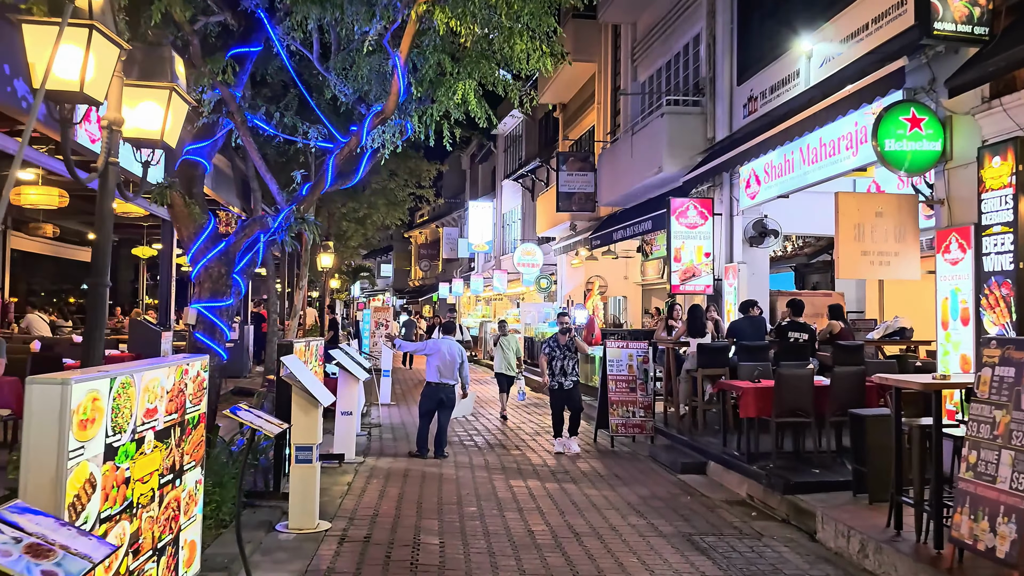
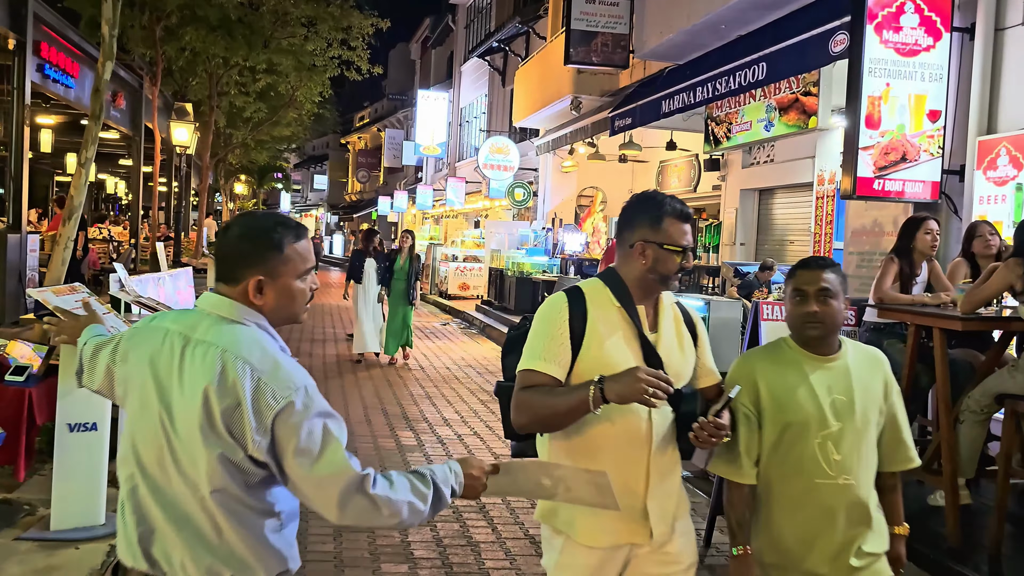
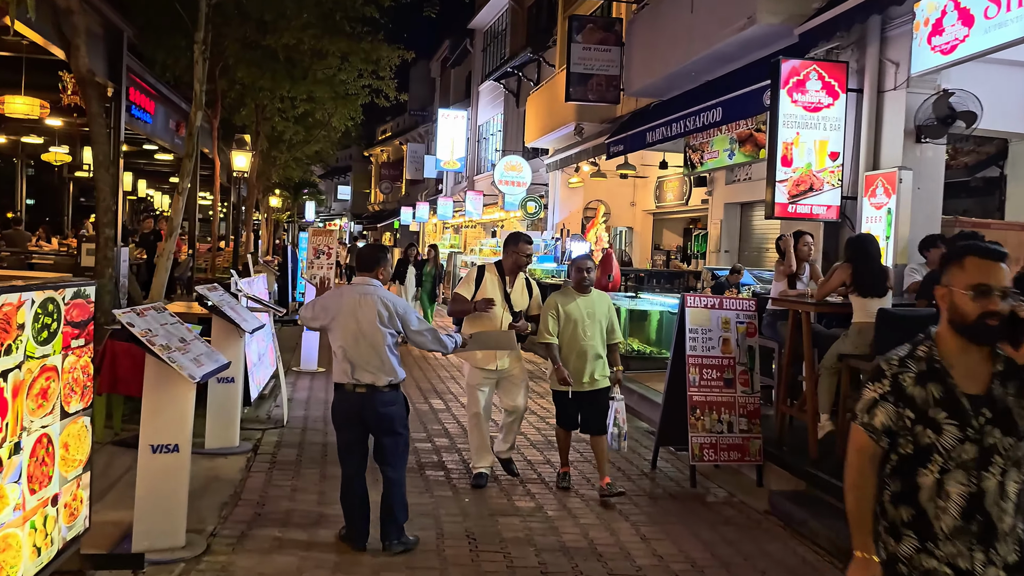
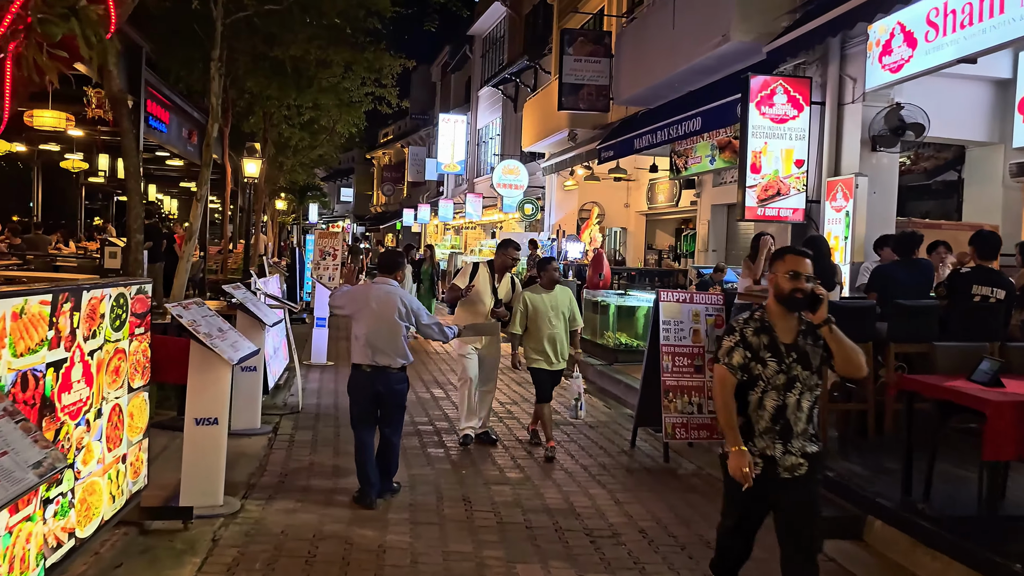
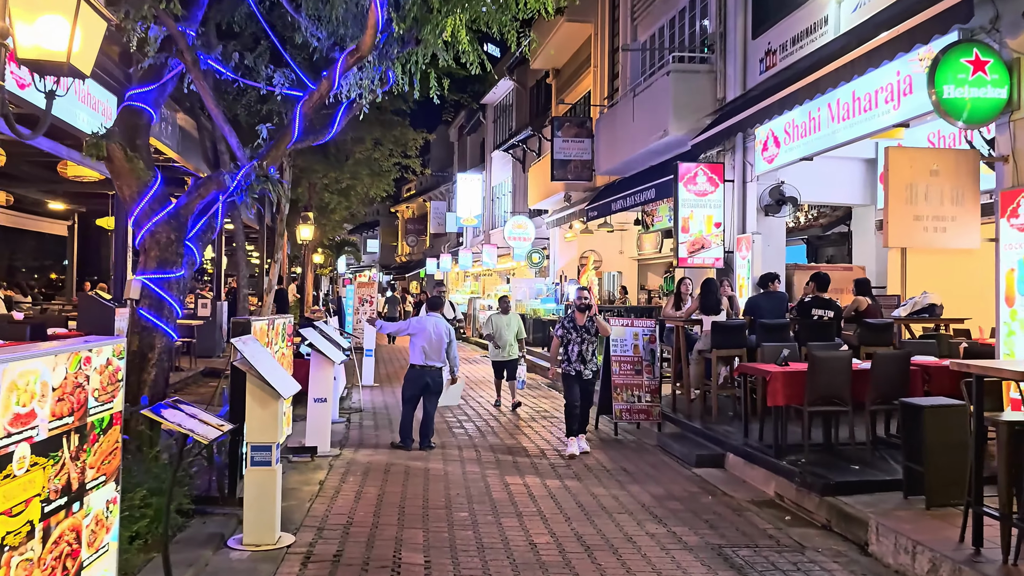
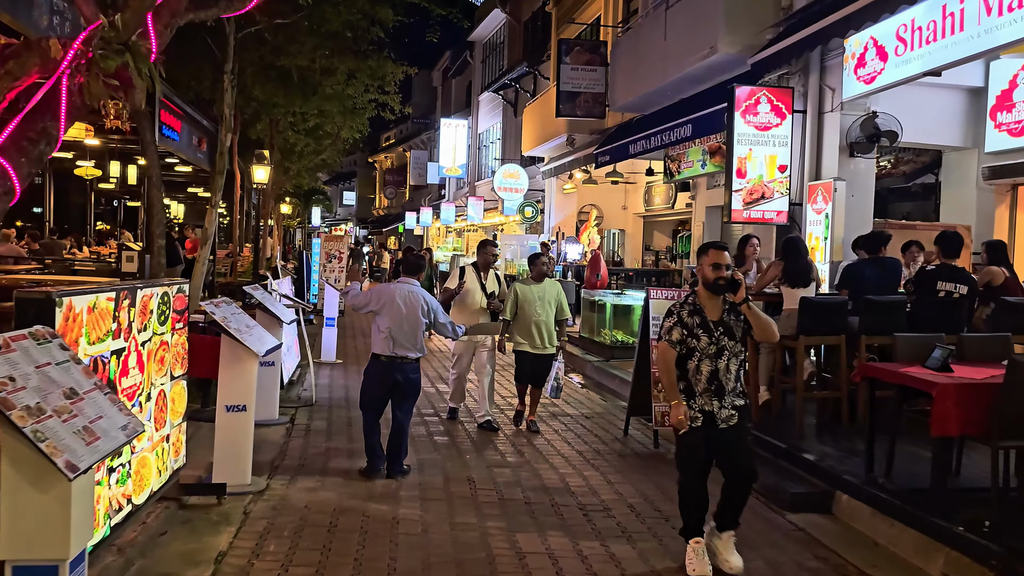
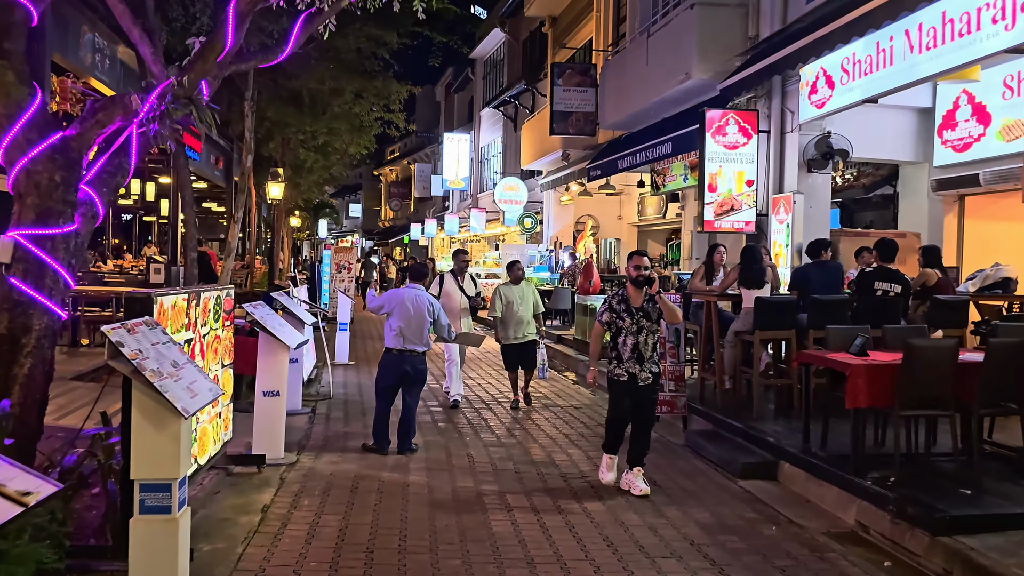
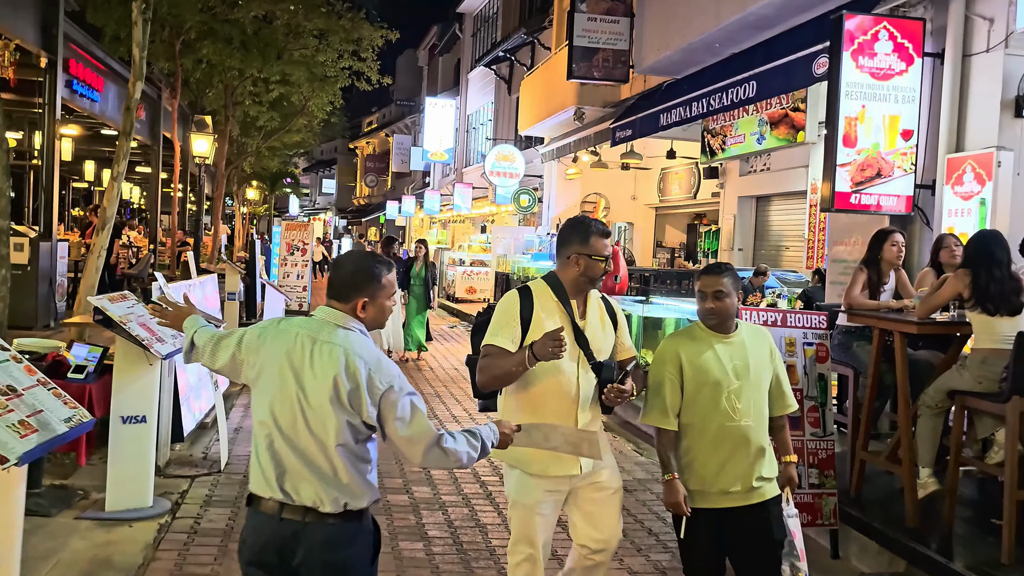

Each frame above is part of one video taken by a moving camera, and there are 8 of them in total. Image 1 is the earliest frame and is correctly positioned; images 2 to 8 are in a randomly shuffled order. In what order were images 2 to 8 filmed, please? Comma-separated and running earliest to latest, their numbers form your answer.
5, 7, 6, 4, 3, 8, 2
